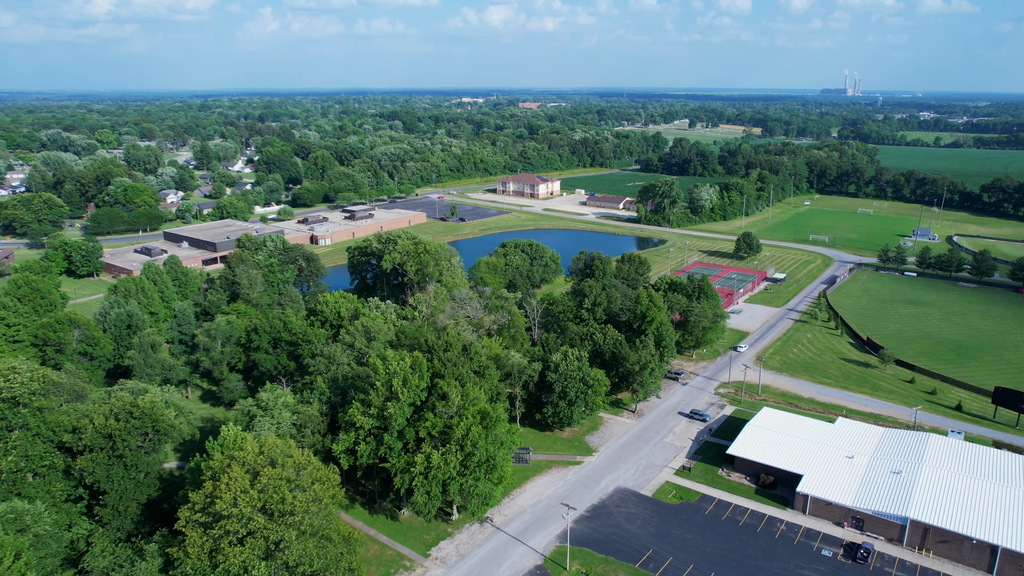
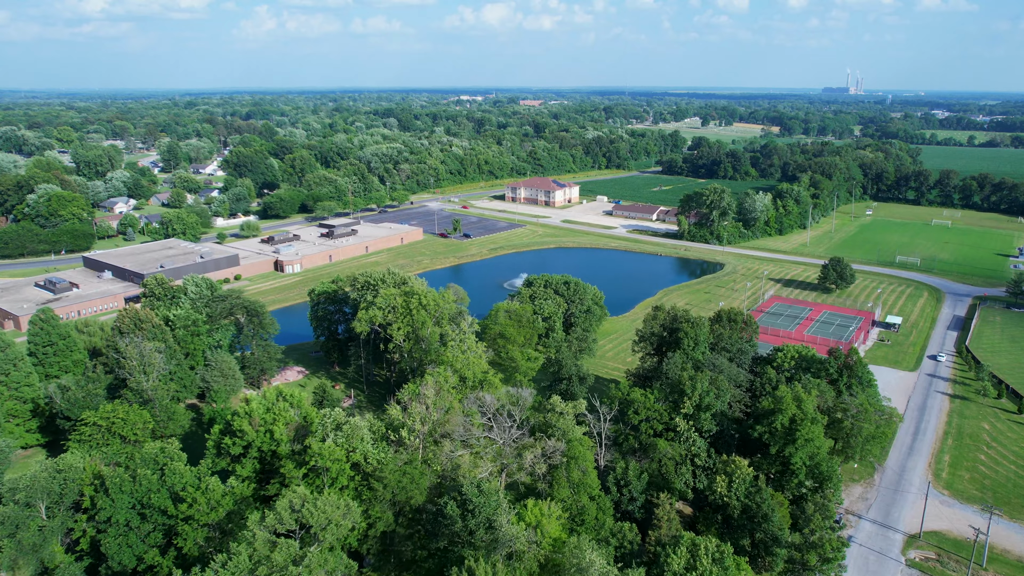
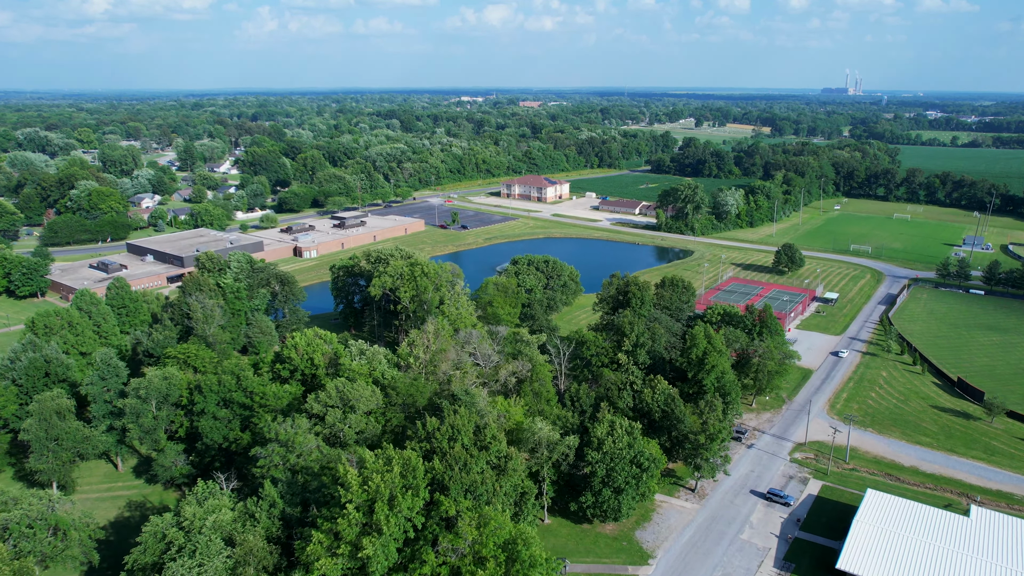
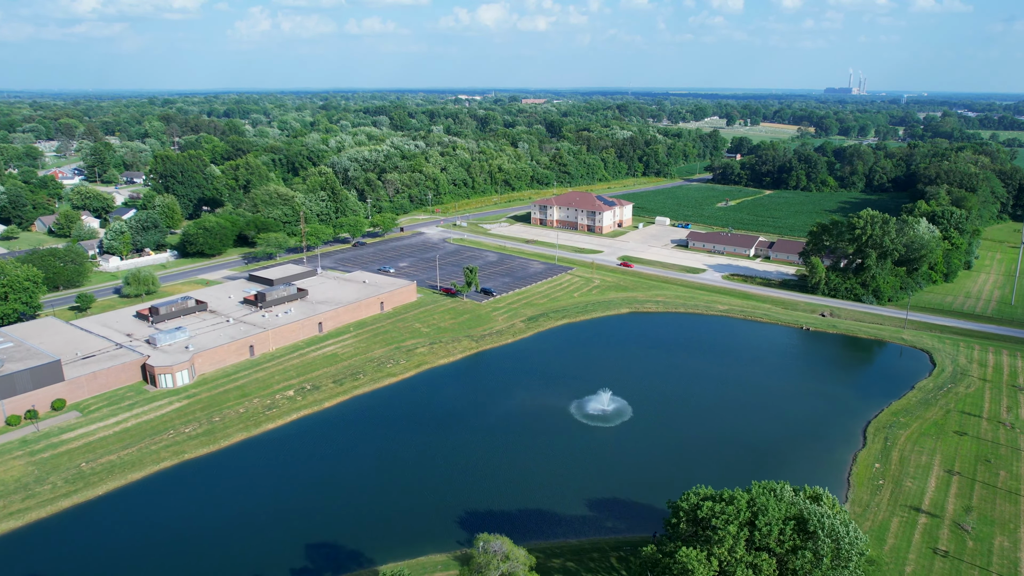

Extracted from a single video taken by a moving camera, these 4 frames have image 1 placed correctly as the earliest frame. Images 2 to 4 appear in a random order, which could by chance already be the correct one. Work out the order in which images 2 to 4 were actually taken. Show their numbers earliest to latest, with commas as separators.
3, 2, 4
